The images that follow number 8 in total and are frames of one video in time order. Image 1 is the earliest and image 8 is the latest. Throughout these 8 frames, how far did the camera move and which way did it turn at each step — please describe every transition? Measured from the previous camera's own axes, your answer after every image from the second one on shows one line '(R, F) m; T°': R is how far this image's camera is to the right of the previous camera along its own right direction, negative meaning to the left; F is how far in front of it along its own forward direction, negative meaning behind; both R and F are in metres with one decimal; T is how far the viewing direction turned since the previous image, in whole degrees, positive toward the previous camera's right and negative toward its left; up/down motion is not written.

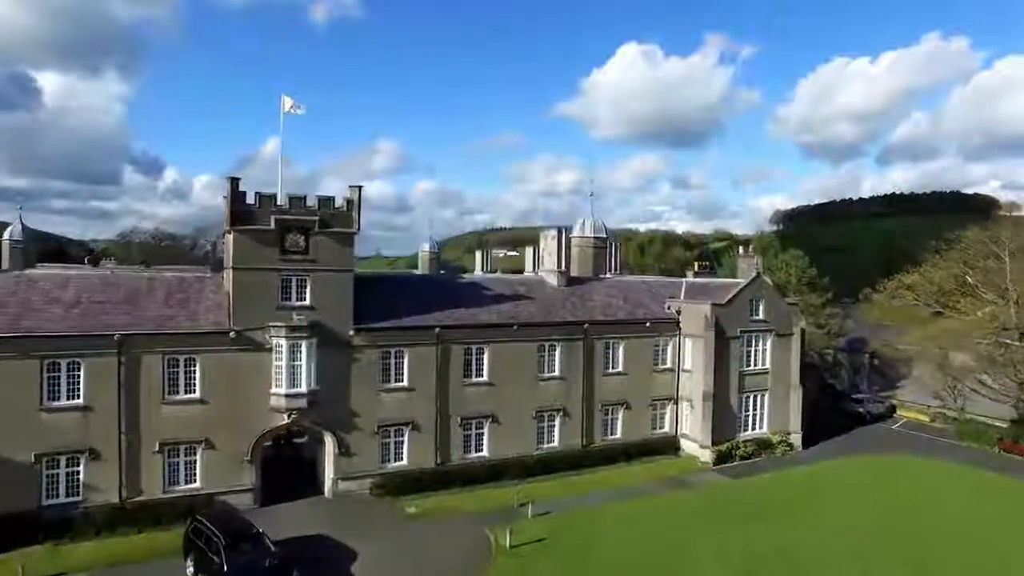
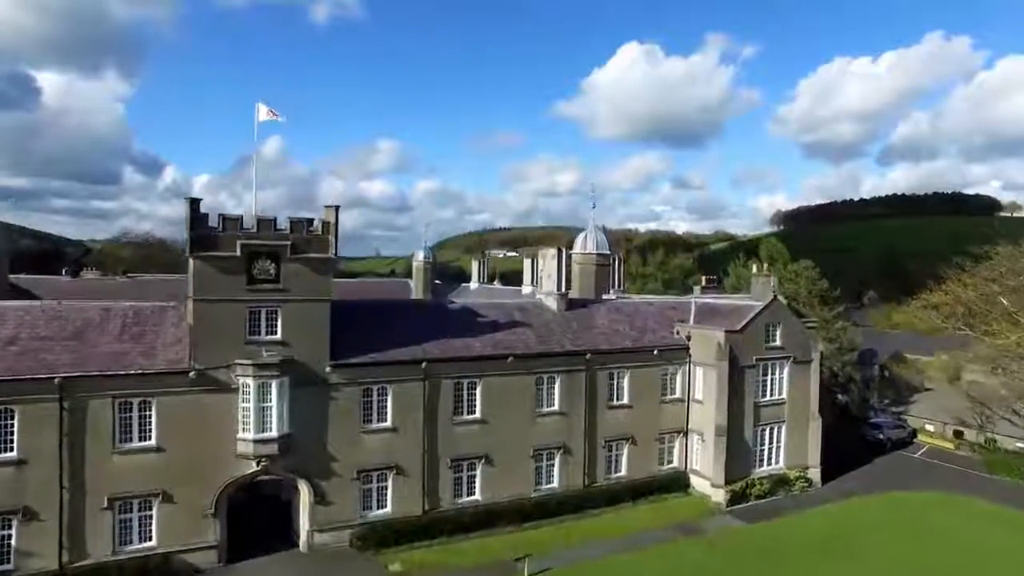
(+0.2, +3.0) m; 0°
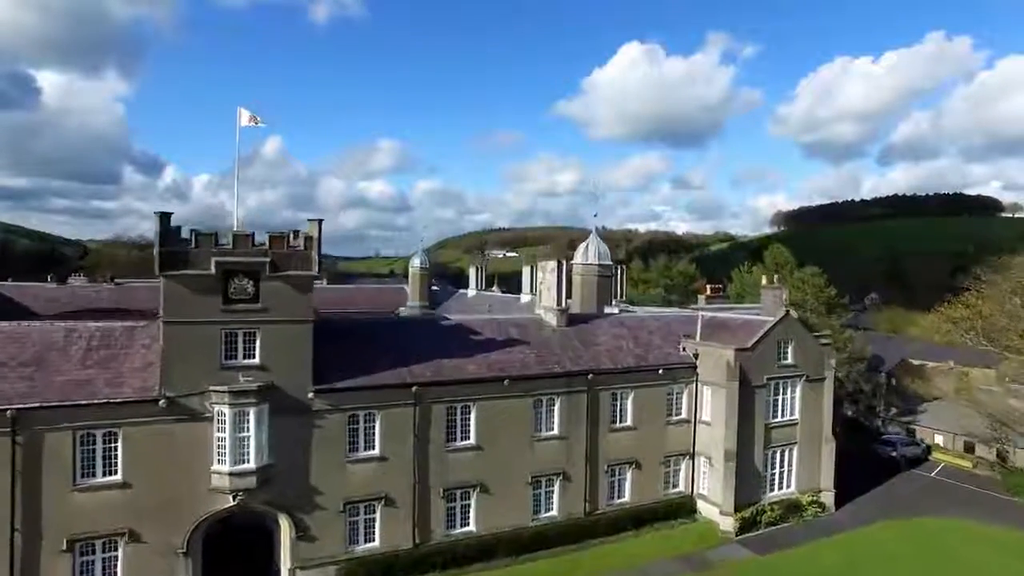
(+0.1, +1.9) m; 0°
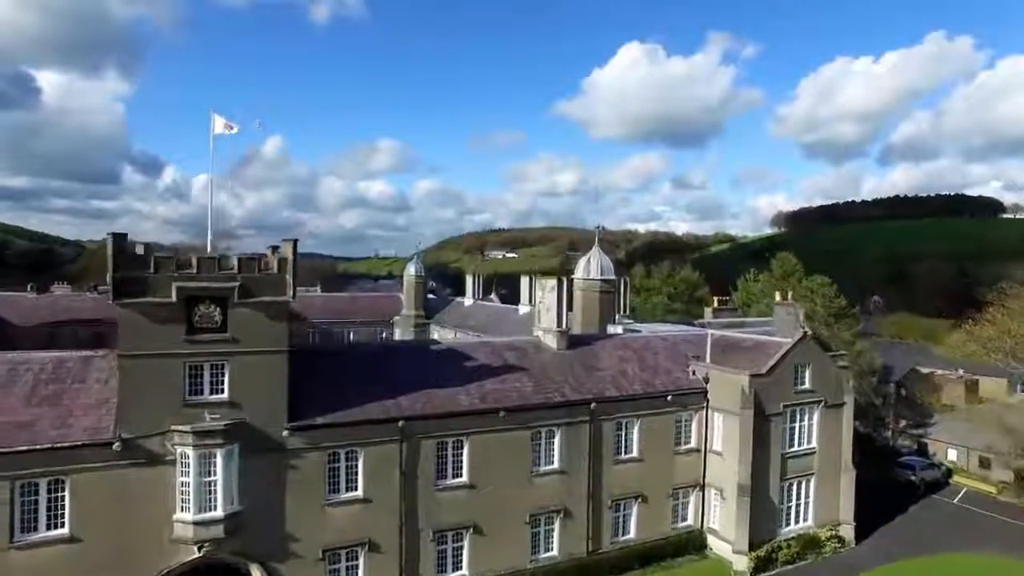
(+0.1, +2.4) m; 0°
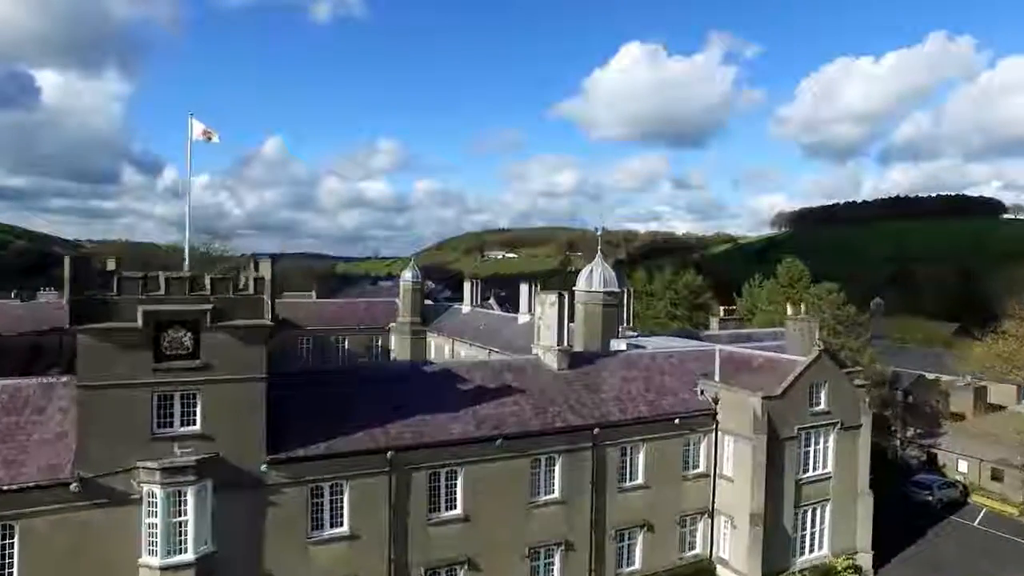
(+0.1, +1.8) m; 0°
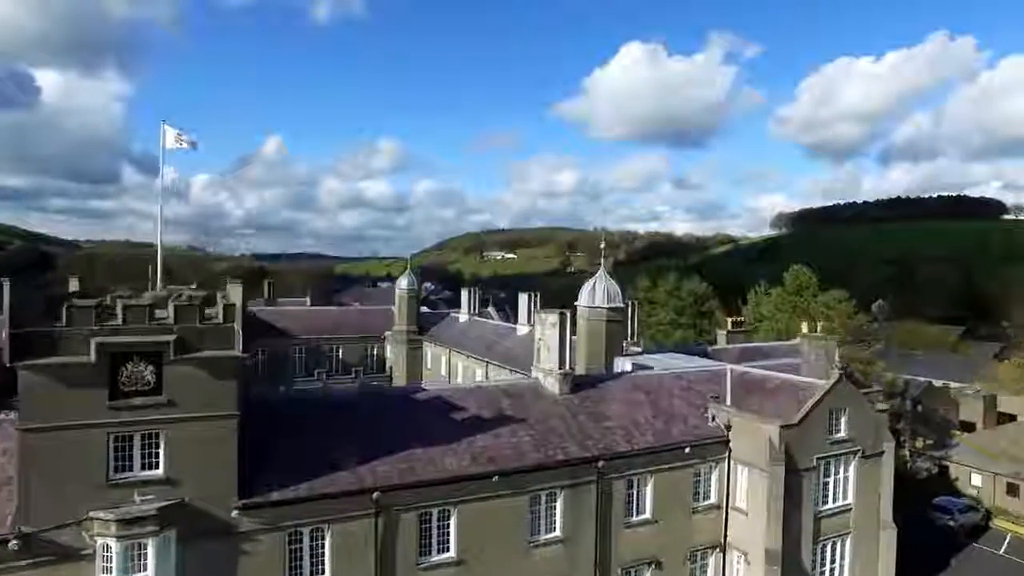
(+0.1, +2.0) m; 0°
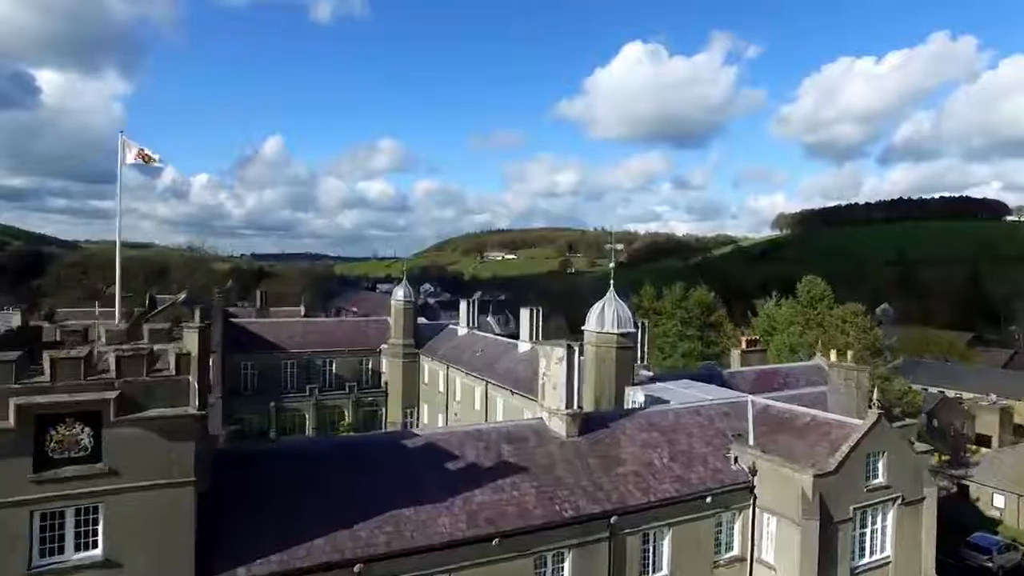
(-0.1, +2.8) m; 0°
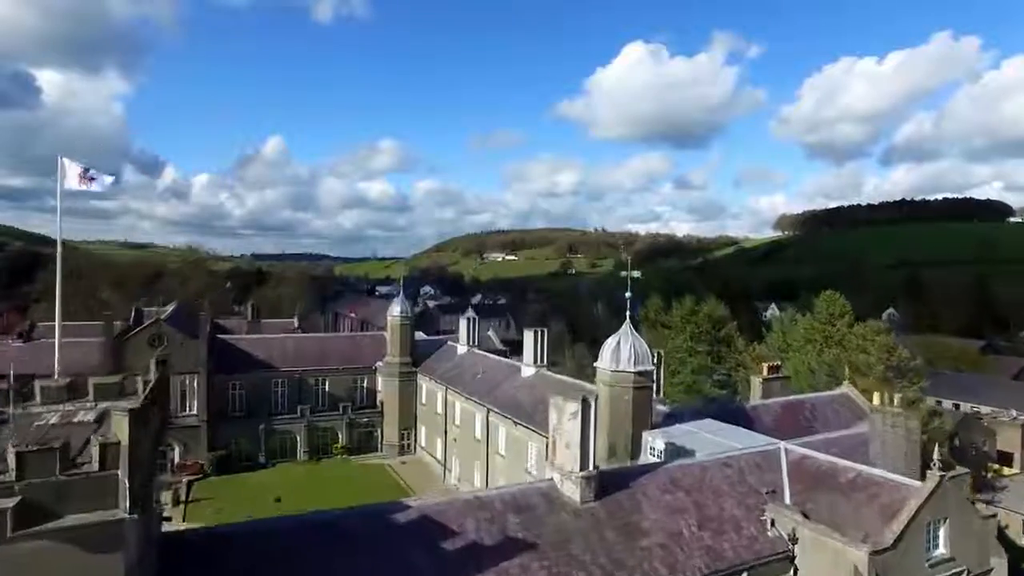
(-0.2, +3.2) m; 0°
